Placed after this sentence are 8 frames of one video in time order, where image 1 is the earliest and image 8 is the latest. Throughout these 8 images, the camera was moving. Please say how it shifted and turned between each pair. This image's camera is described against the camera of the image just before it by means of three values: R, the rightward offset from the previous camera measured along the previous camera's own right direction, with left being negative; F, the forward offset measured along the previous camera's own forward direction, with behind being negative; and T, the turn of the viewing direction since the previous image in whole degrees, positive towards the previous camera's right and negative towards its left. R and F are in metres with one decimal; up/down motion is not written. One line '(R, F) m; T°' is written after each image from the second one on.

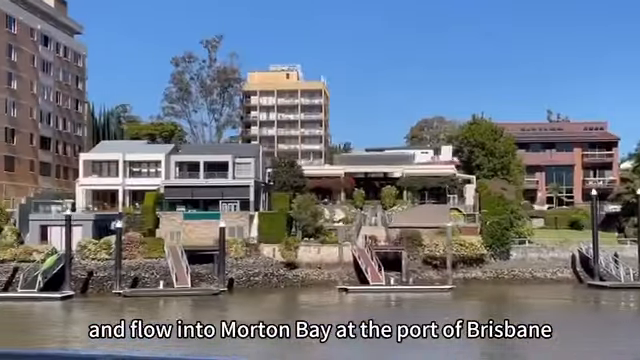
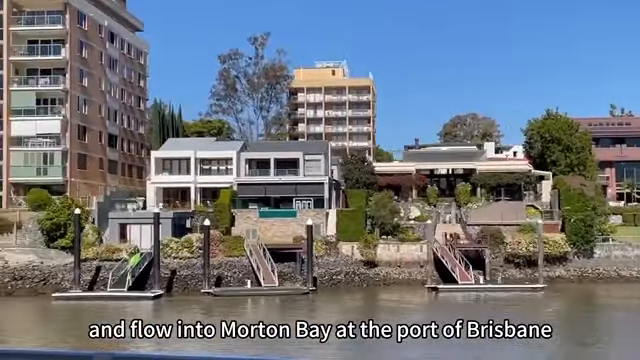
(-5.2, +1.2) m; -1°
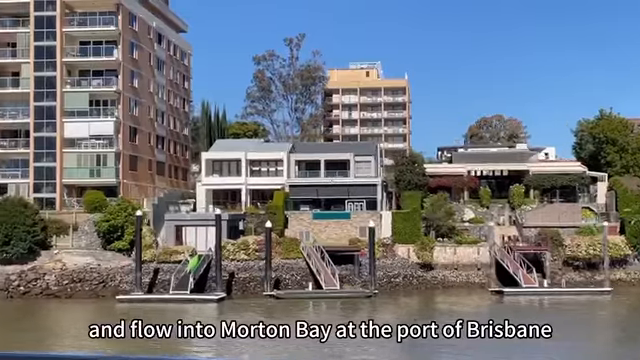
(-3.3, +0.7) m; -1°
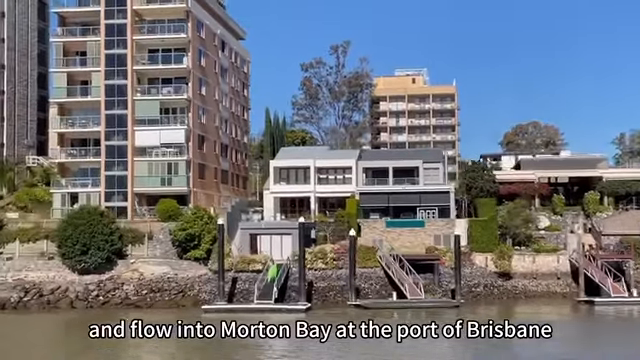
(-4.3, +1.0) m; -2°
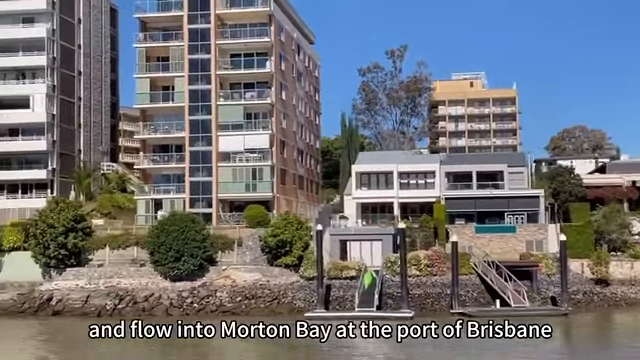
(-4.7, +1.1) m; -2°
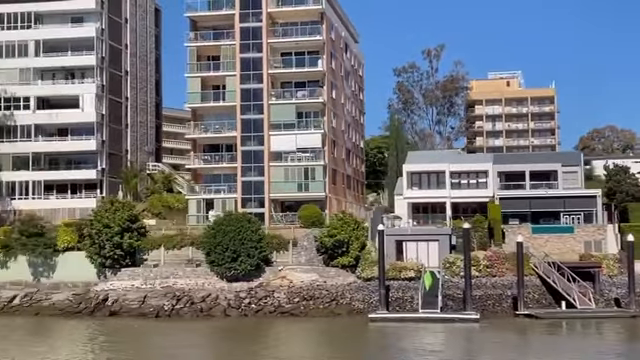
(-2.8, +0.7) m; -1°
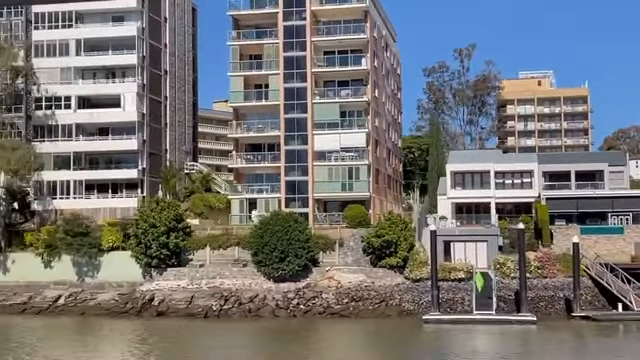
(-2.3, +0.6) m; -1°
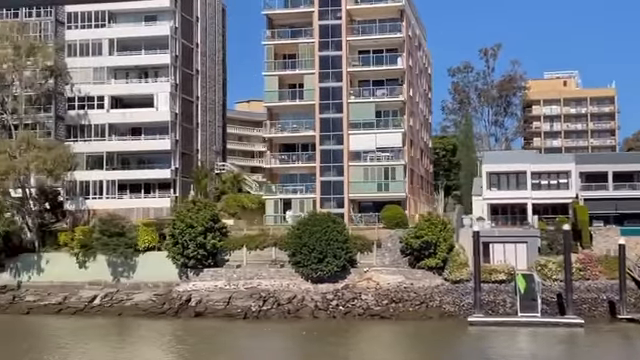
(-1.9, +0.5) m; -1°
